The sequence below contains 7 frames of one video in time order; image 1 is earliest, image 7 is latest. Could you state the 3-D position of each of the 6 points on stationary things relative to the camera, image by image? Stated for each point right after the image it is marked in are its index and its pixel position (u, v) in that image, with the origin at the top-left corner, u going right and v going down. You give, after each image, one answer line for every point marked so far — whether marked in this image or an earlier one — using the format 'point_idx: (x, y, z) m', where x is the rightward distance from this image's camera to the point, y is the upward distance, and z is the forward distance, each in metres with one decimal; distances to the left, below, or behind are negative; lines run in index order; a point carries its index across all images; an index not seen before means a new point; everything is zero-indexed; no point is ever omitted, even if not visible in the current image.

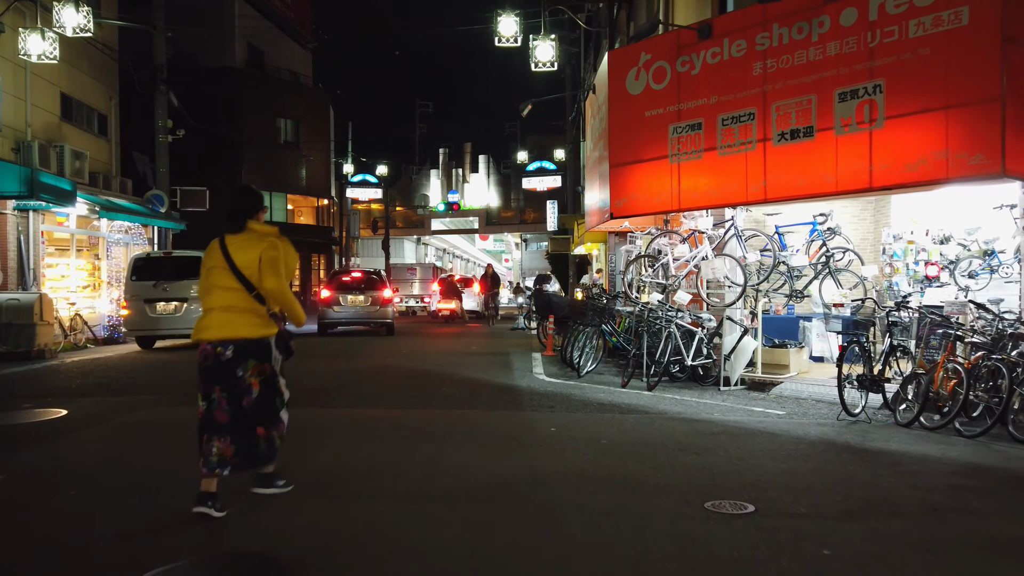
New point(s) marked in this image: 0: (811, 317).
0: (+4.7, -0.5, +12.0) m
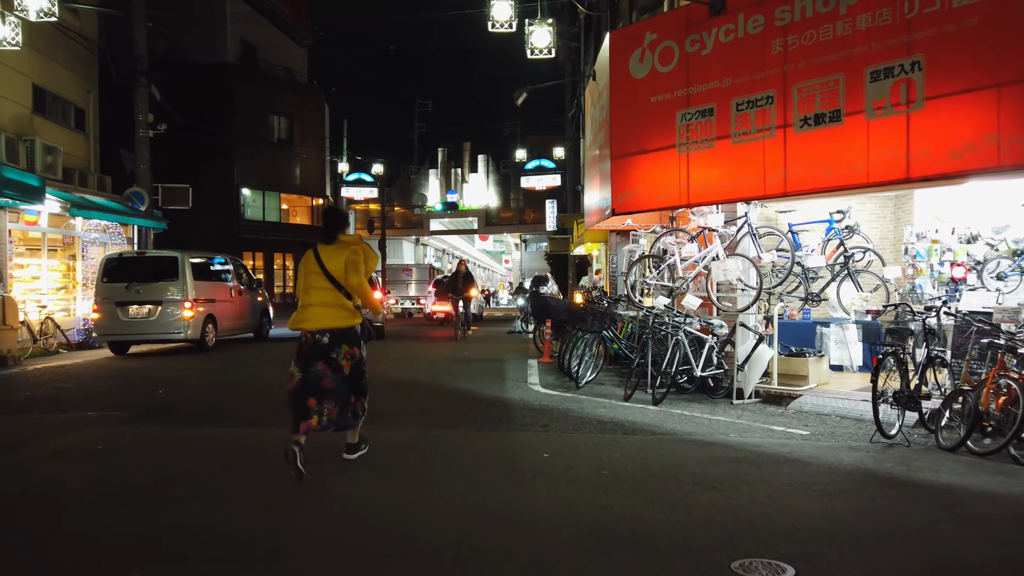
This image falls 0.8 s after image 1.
0: (+4.6, -0.5, +11.1) m
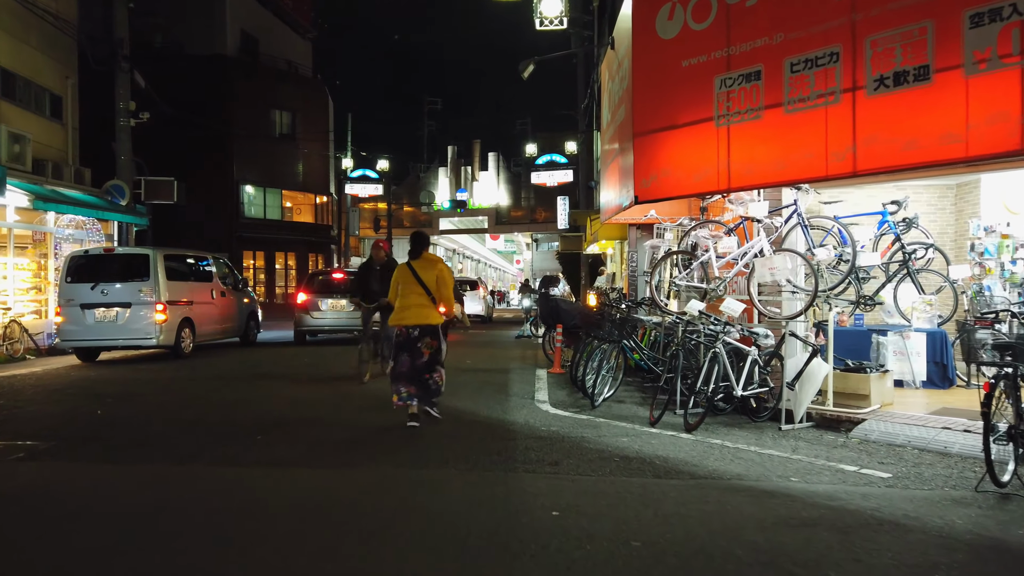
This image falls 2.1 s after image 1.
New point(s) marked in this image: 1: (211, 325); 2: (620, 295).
0: (+4.7, -0.5, +9.5) m
1: (-6.0, -0.7, +15.2) m
2: (+1.6, -0.1, +11.2) m
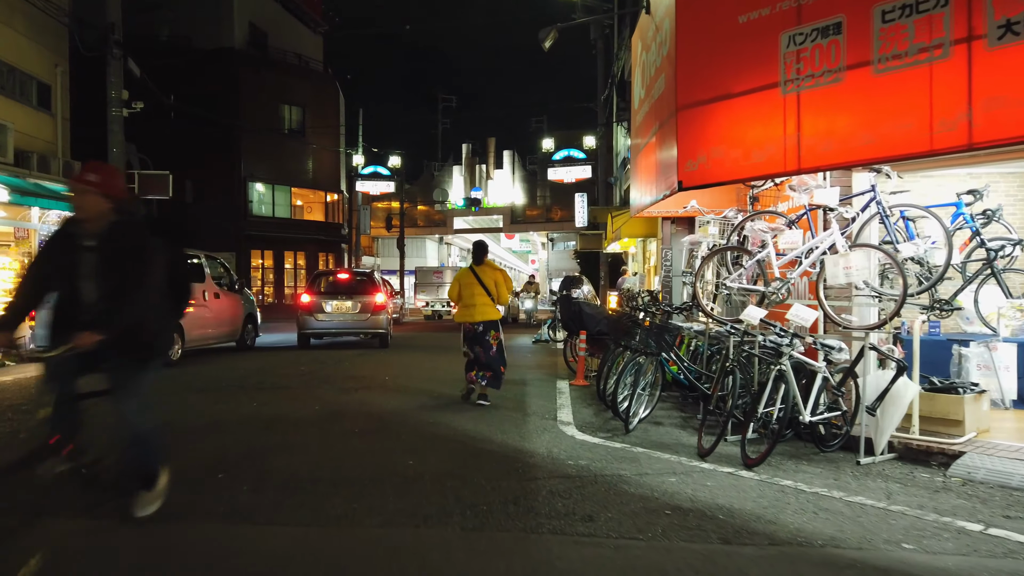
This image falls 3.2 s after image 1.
0: (+4.9, -0.6, +8.1) m
1: (-5.7, -0.8, +14.1) m
2: (+1.8, -0.1, +9.8) m
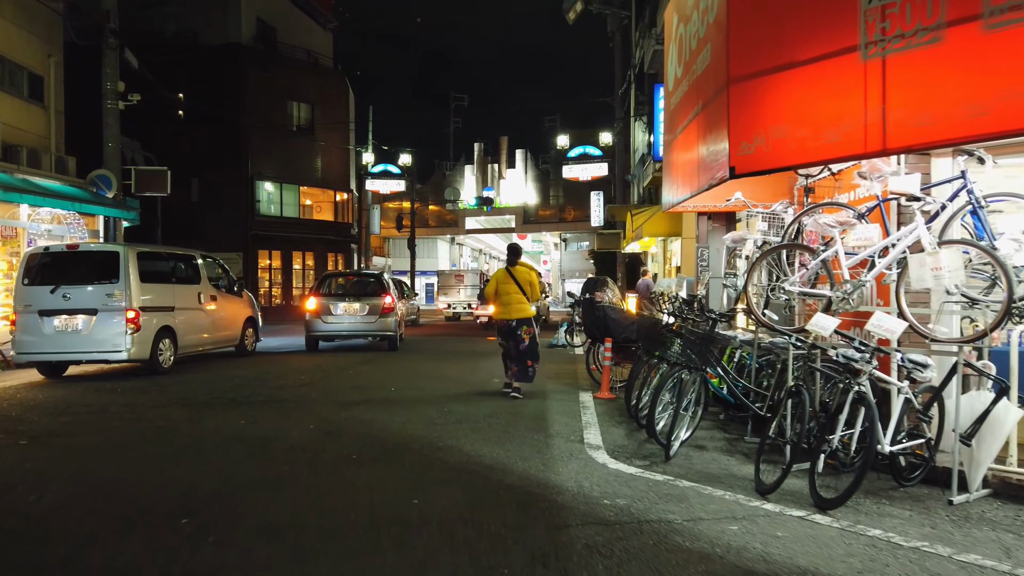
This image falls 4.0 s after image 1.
0: (+5.1, -0.6, +7.1) m
1: (-5.4, -0.8, +13.2) m
2: (+2.0, -0.2, +8.8) m
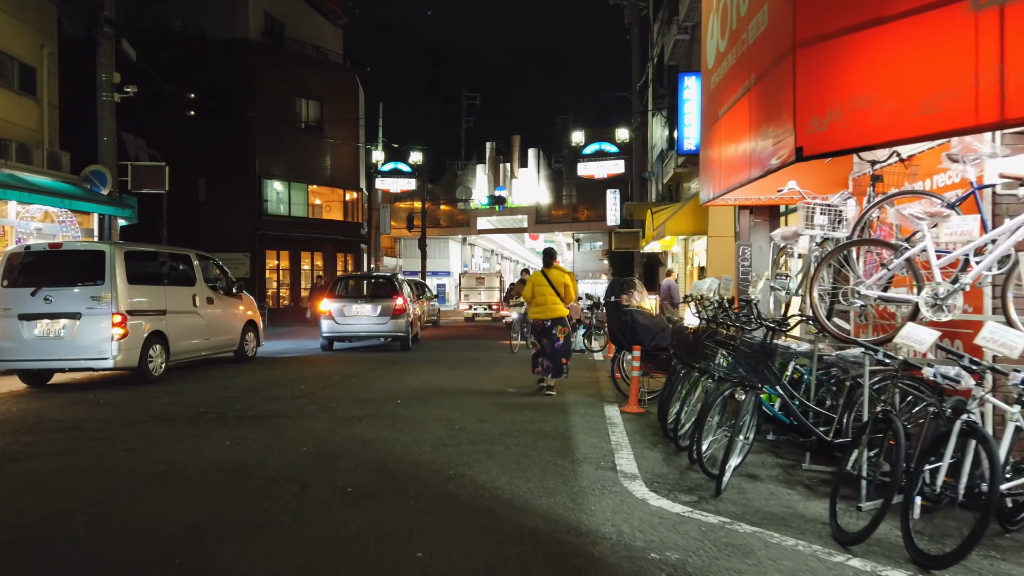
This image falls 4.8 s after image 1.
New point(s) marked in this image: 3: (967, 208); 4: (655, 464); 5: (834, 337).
0: (+5.3, -0.6, +6.1) m
1: (-5.2, -0.8, +12.3) m
2: (+2.2, -0.2, +7.9) m
3: (+3.1, +0.5, +5.3) m
4: (+1.2, -1.4, +6.2) m
5: (+2.3, -0.3, +5.4) m
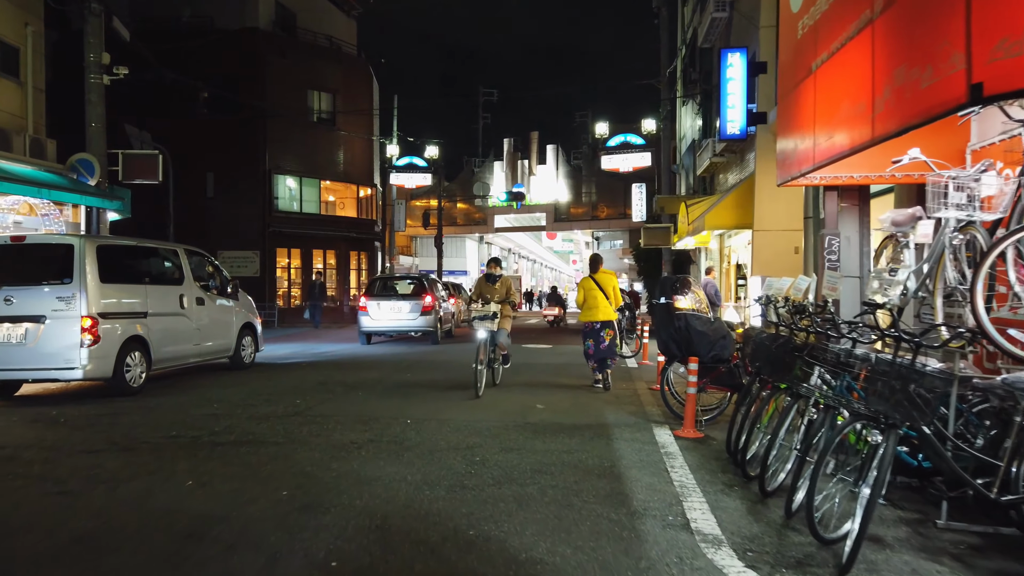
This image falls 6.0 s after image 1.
0: (+5.5, -0.6, +4.5) m
1: (-4.8, -0.8, +11.0) m
2: (+2.5, -0.2, +6.4) m
3: (+3.4, +0.5, +3.7) m
4: (+1.4, -1.4, +4.8) m
5: (+2.5, -0.3, +3.9) m
